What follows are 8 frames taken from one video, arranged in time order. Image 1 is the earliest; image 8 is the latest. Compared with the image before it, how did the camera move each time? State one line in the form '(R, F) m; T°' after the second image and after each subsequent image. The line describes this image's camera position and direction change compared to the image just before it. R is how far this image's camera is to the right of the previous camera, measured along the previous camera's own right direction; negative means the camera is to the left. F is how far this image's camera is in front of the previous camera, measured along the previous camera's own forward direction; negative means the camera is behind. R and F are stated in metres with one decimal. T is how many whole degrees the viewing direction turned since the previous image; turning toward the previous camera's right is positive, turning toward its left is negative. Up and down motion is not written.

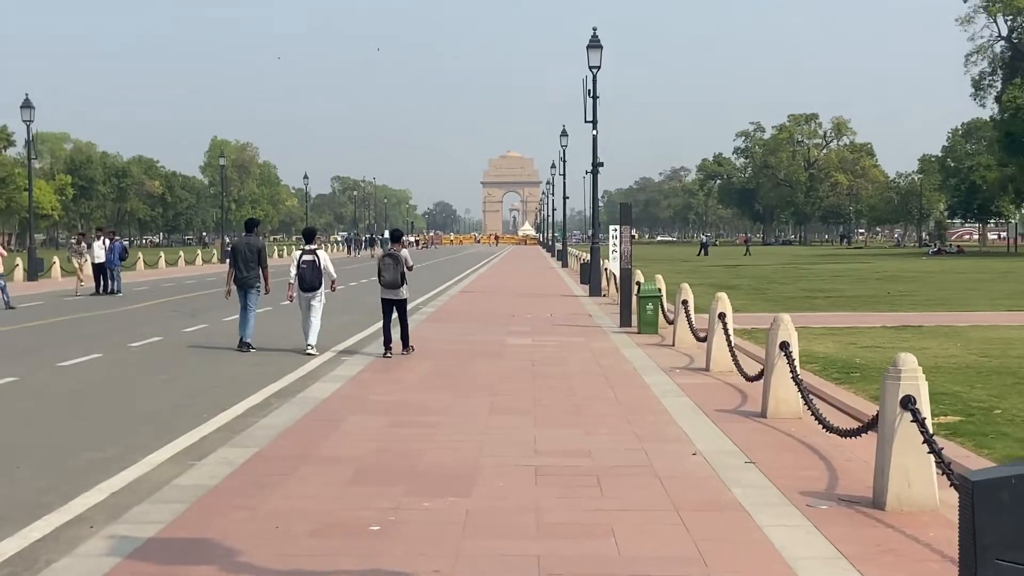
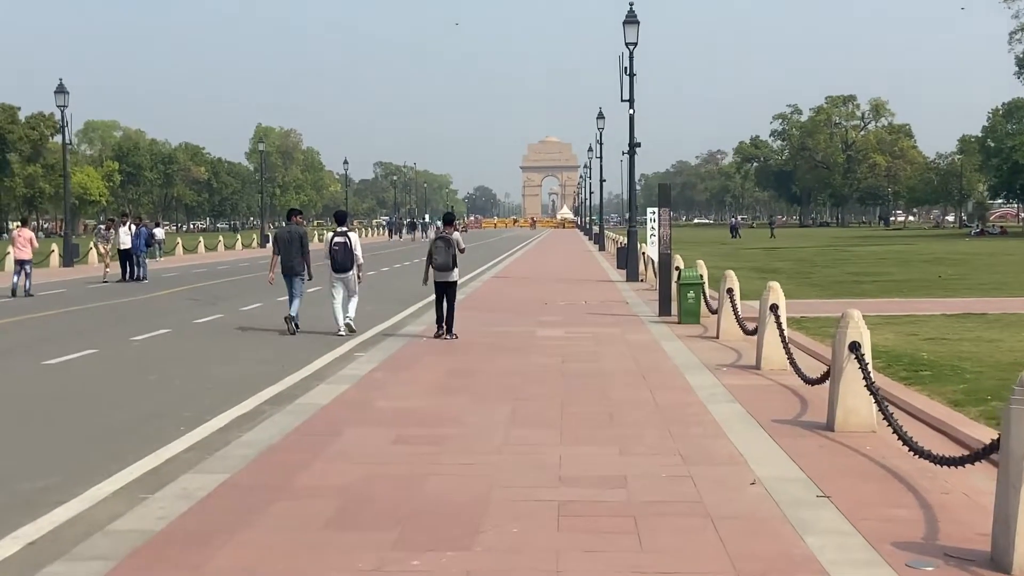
(+0.1, +1.3) m; -2°
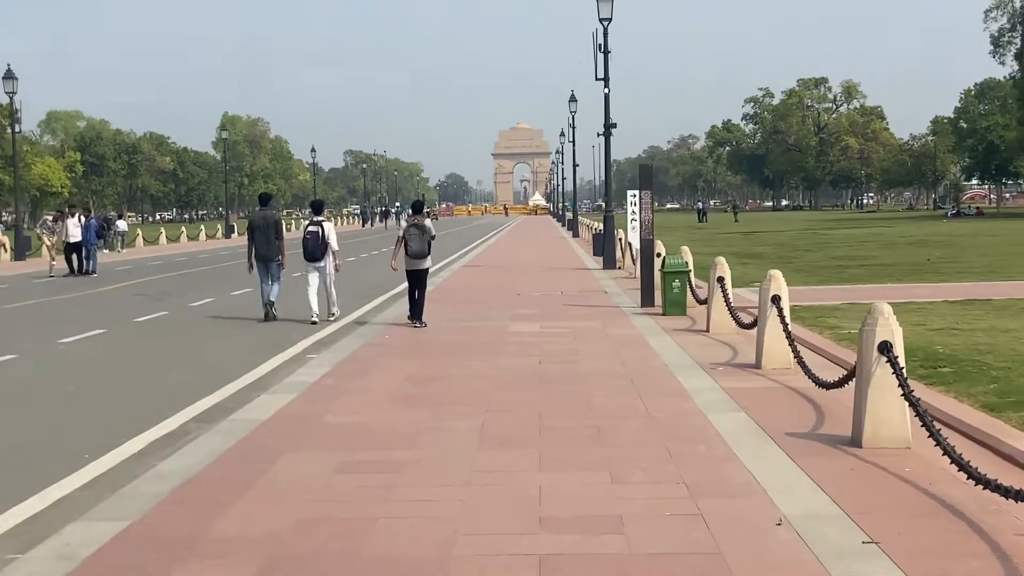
(0.0, +1.3) m; +1°
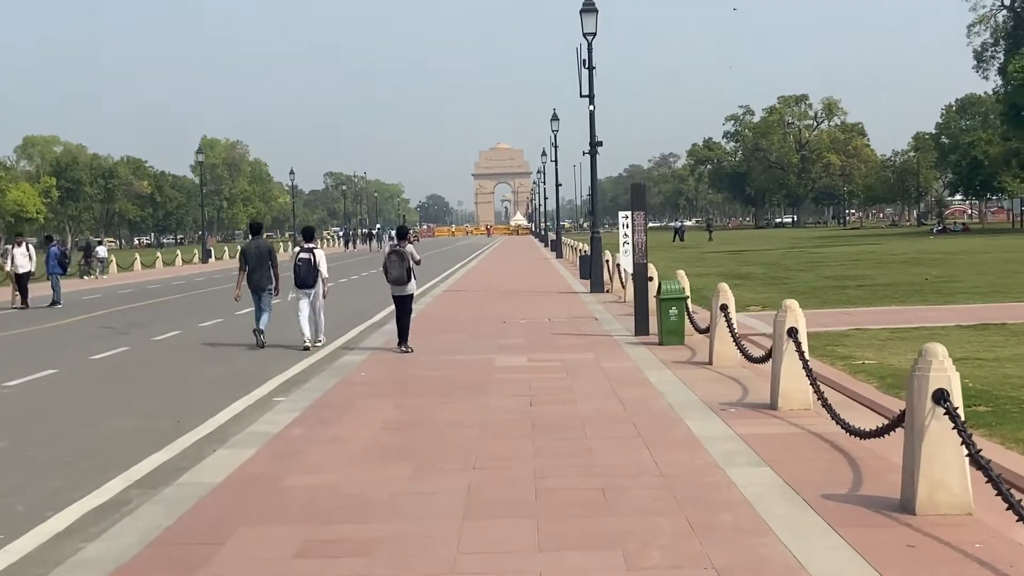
(0.0, +1.0) m; +1°
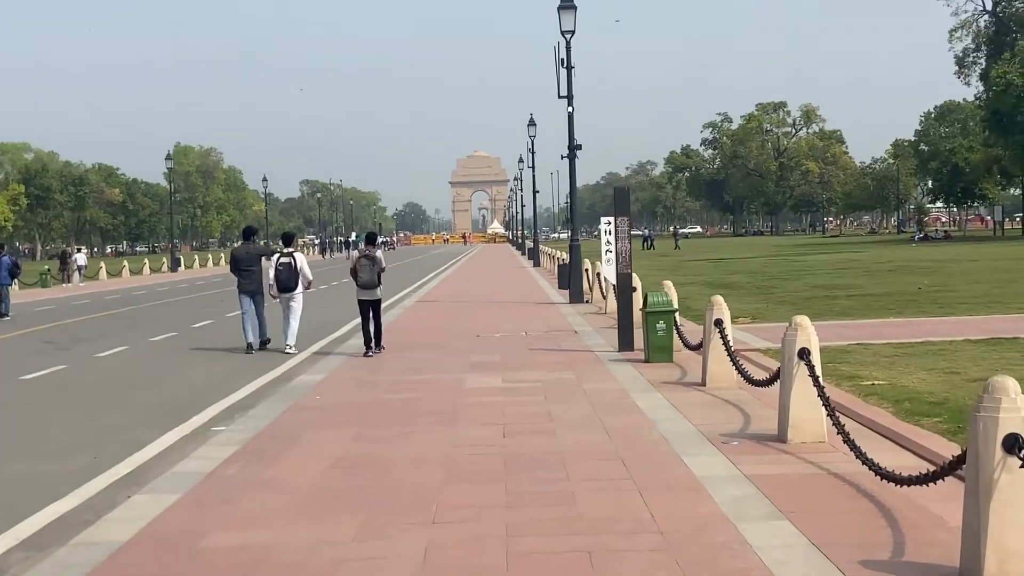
(+0.1, +1.2) m; +1°
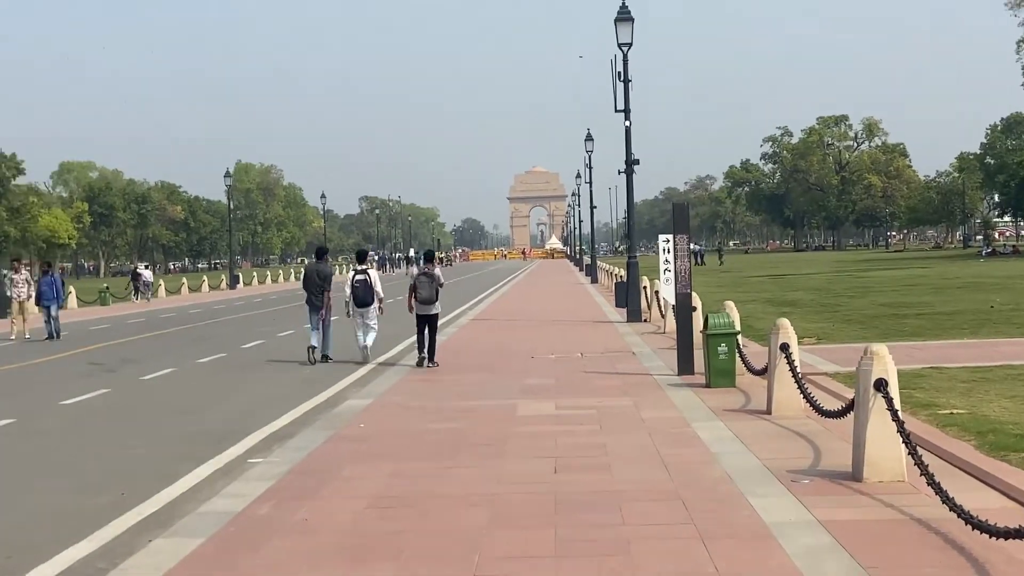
(0.0, +0.5) m; -3°
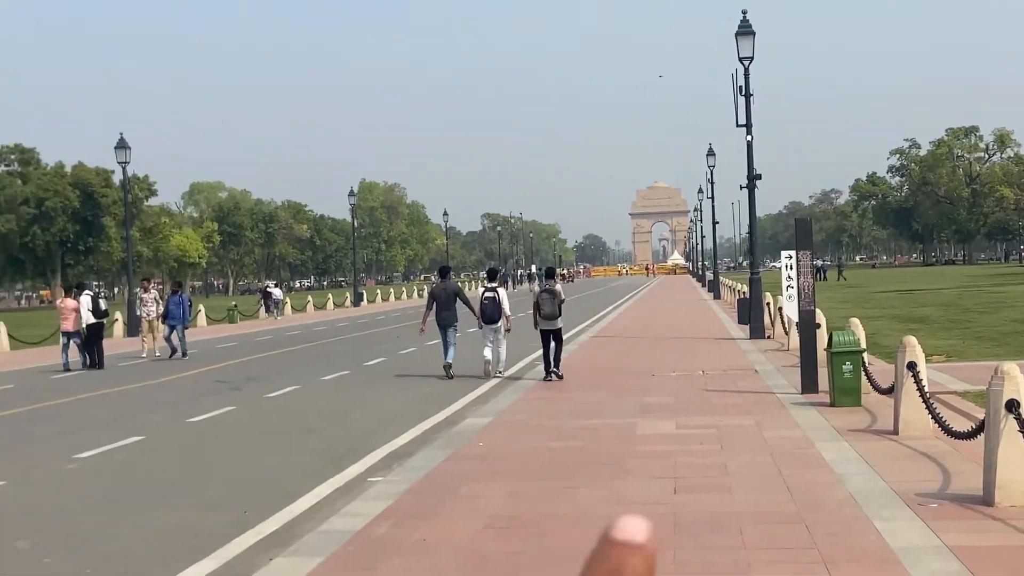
(0.0, -0.1) m; -6°
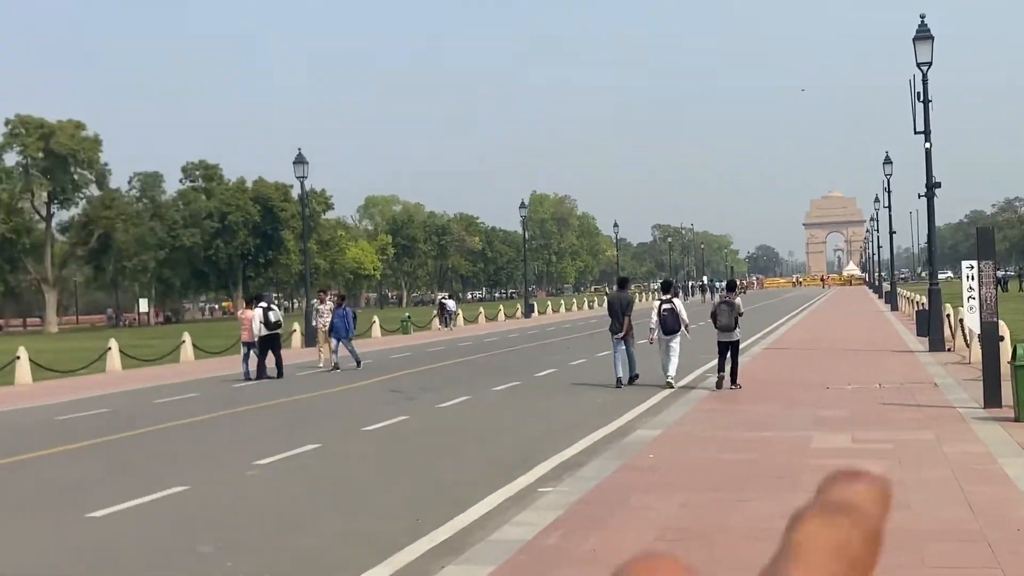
(0.0, -0.3) m; -9°
